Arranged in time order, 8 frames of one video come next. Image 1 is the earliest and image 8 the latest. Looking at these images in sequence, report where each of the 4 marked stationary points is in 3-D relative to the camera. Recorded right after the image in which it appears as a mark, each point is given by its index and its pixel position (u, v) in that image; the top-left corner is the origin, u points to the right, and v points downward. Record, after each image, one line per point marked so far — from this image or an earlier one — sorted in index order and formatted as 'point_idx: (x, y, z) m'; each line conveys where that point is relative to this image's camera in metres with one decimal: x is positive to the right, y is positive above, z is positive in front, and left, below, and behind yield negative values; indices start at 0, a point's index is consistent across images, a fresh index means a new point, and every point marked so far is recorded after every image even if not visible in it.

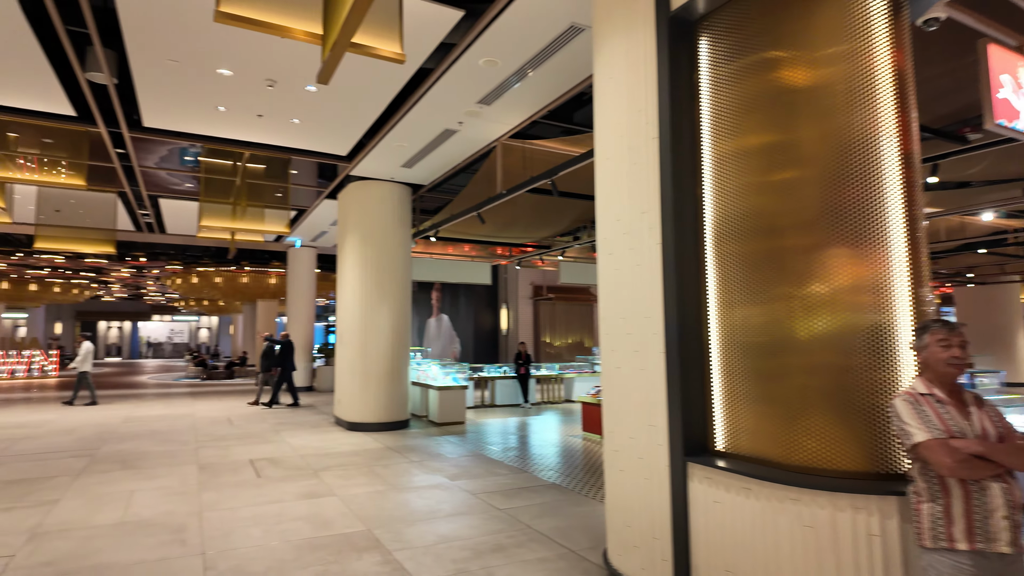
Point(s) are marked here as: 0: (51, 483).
0: (-4.8, -2.0, +6.1) m
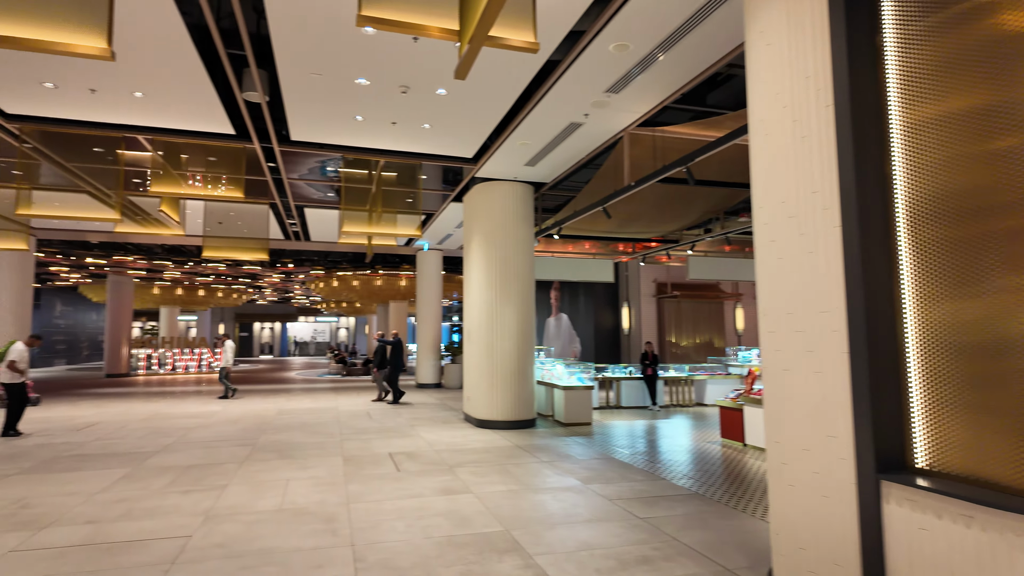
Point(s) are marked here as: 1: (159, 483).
0: (-3.3, -2.1, +6.7) m
1: (-3.6, -2.0, +6.1) m
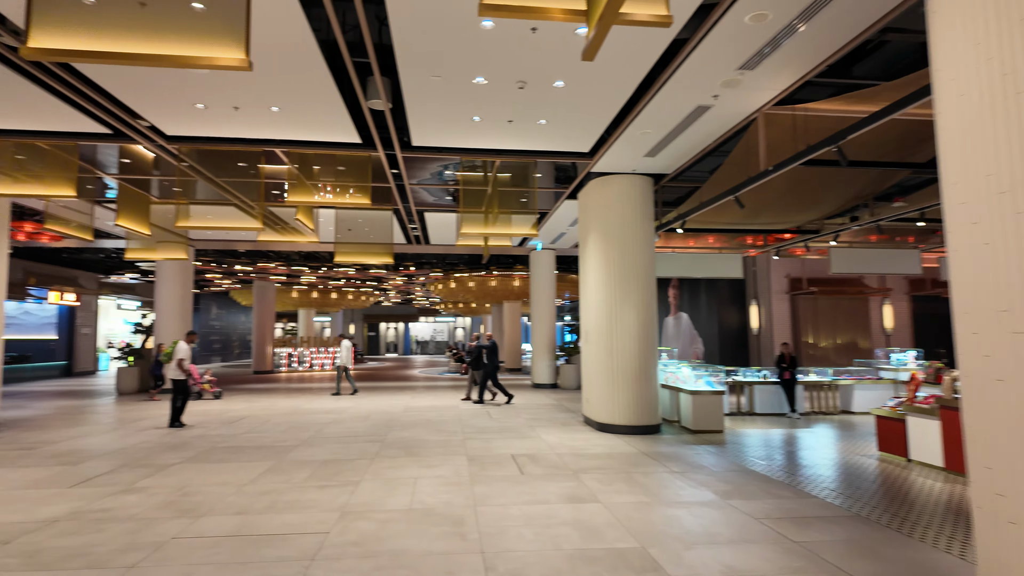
0: (-1.9, -2.1, +7.0) m
1: (-2.3, -2.0, +6.4) m
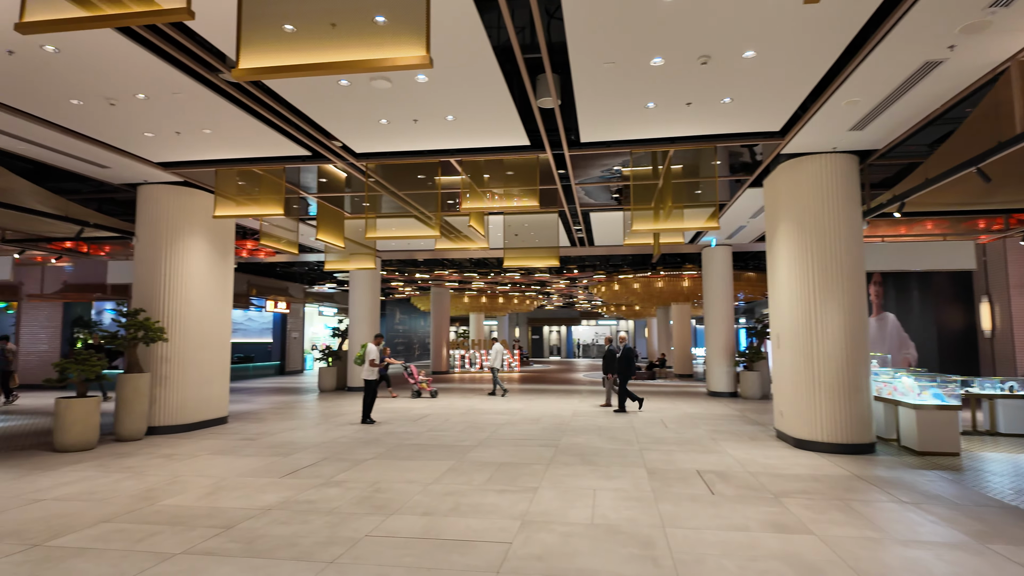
0: (+0.2, -2.1, +6.8) m
1: (-0.4, -2.1, +6.4) m
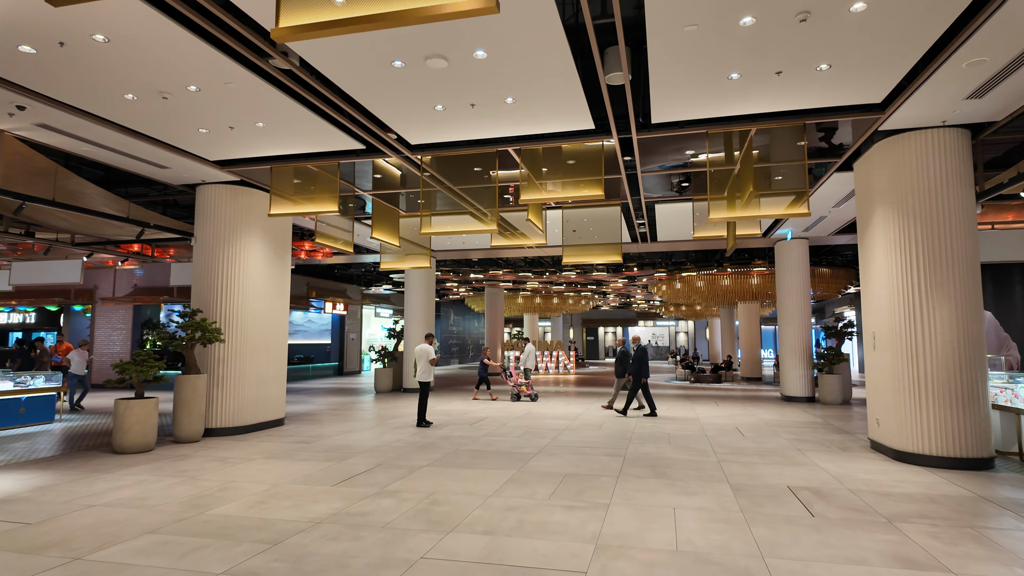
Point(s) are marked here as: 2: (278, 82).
0: (+0.9, -2.1, +6.2) m
1: (+0.3, -2.0, +5.9) m
2: (-2.6, +2.2, +6.4) m
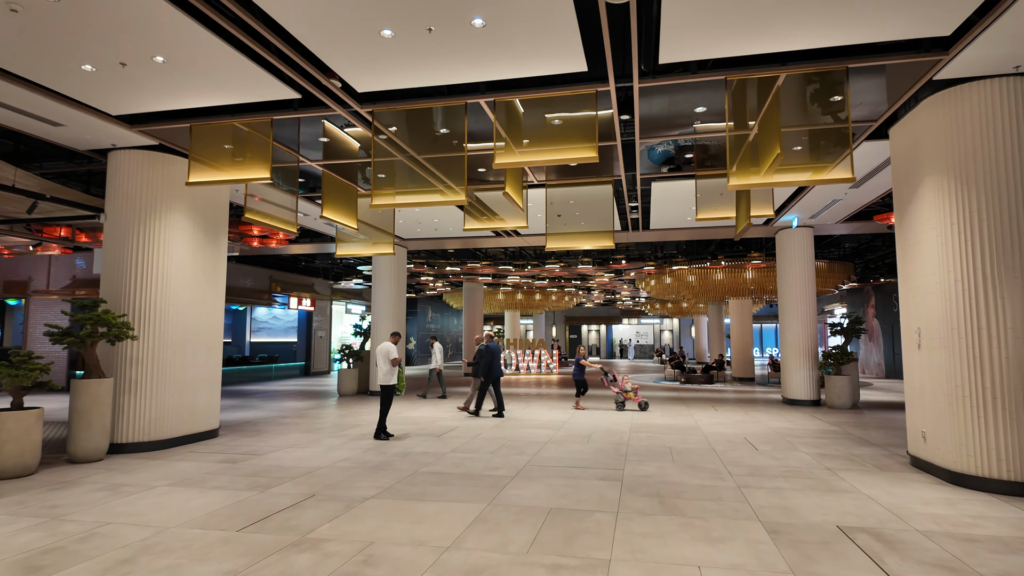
0: (+0.7, -1.9, +4.8) m
1: (+0.1, -1.9, +4.4) m
2: (-2.8, +2.4, +4.8) m
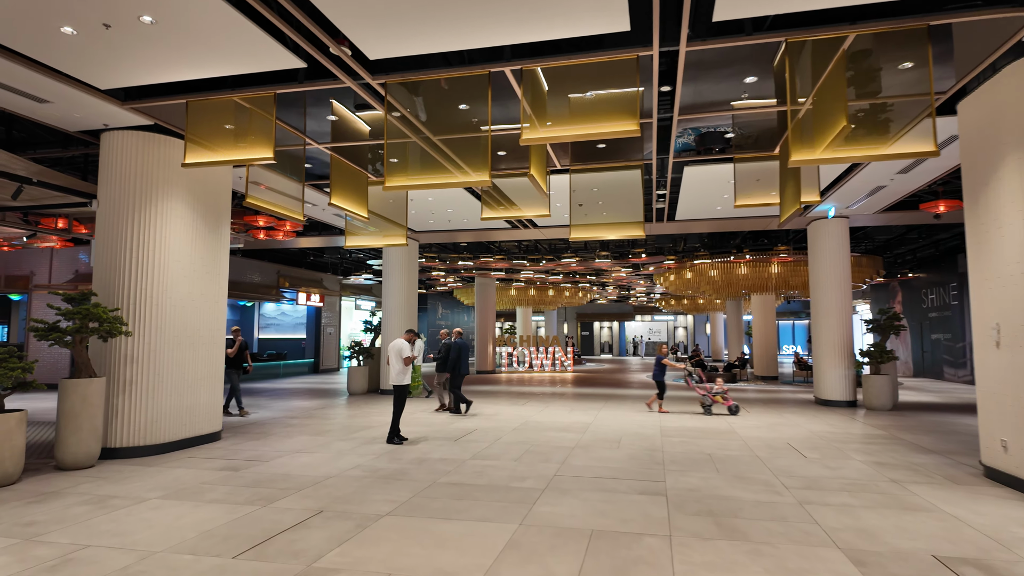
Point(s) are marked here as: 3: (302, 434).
0: (+0.9, -1.8, +4.1) m
1: (+0.3, -1.8, +3.7) m
2: (-2.5, +2.5, +4.1) m
3: (-3.3, -2.3, +9.3) m
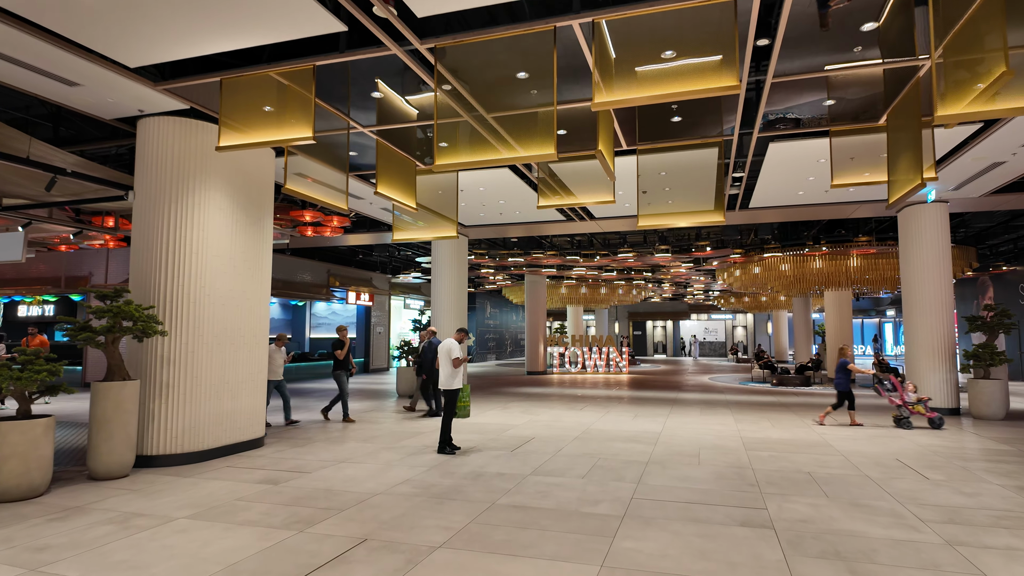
0: (+1.4, -1.7, +3.2) m
1: (+0.8, -1.7, +2.8) m
2: (-2.1, +2.5, +3.5) m
3: (-2.4, -2.2, +8.7) m
